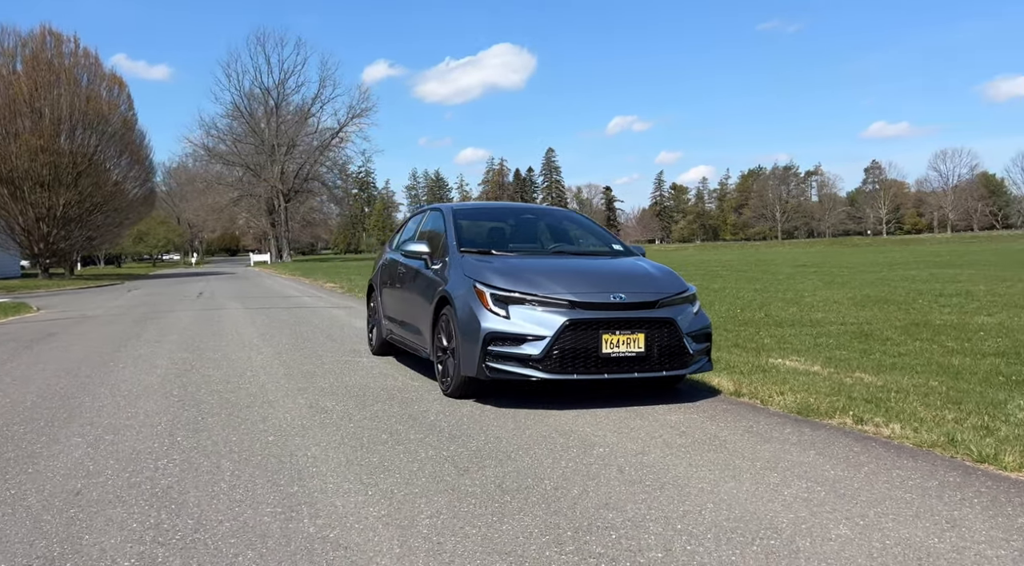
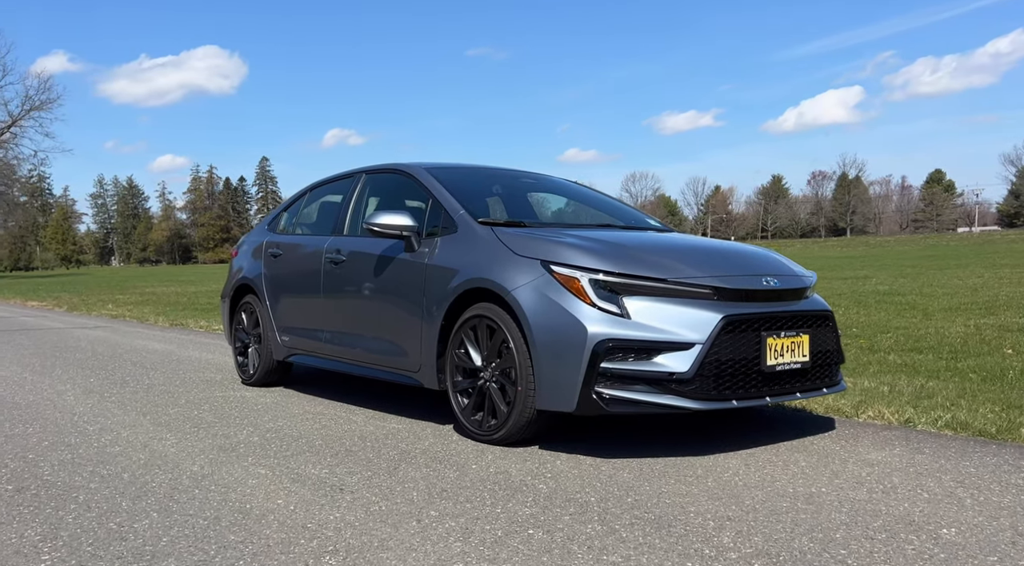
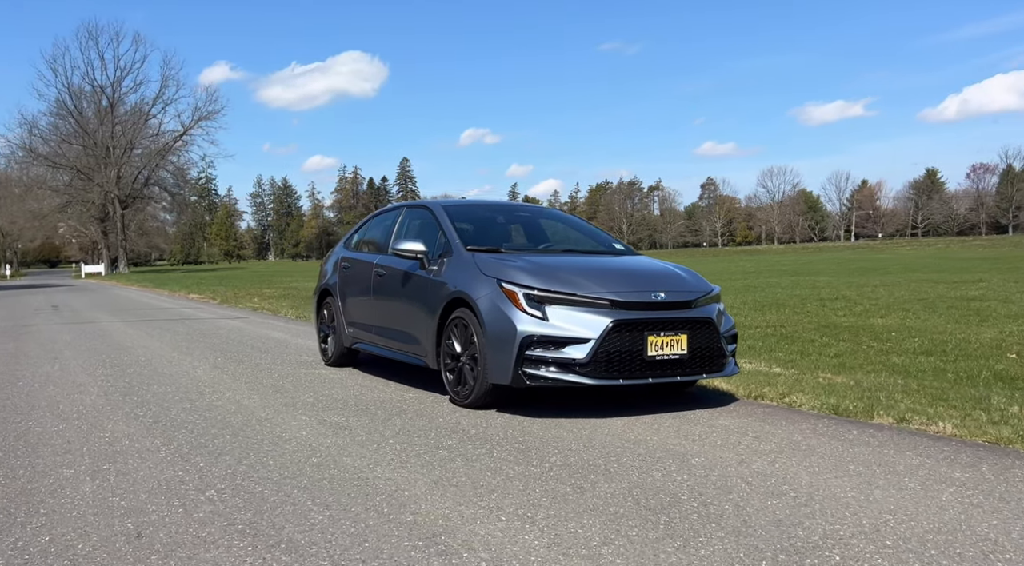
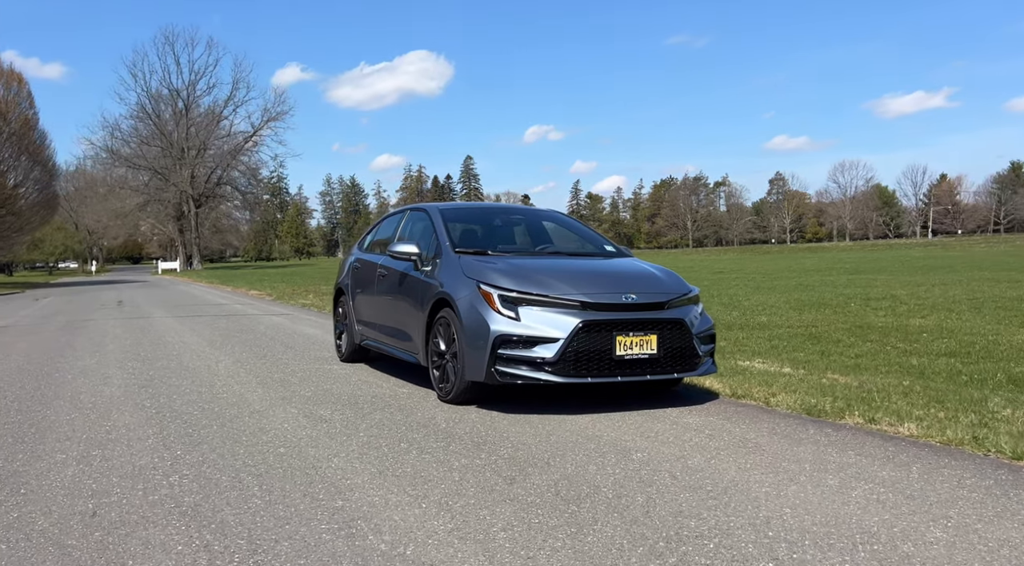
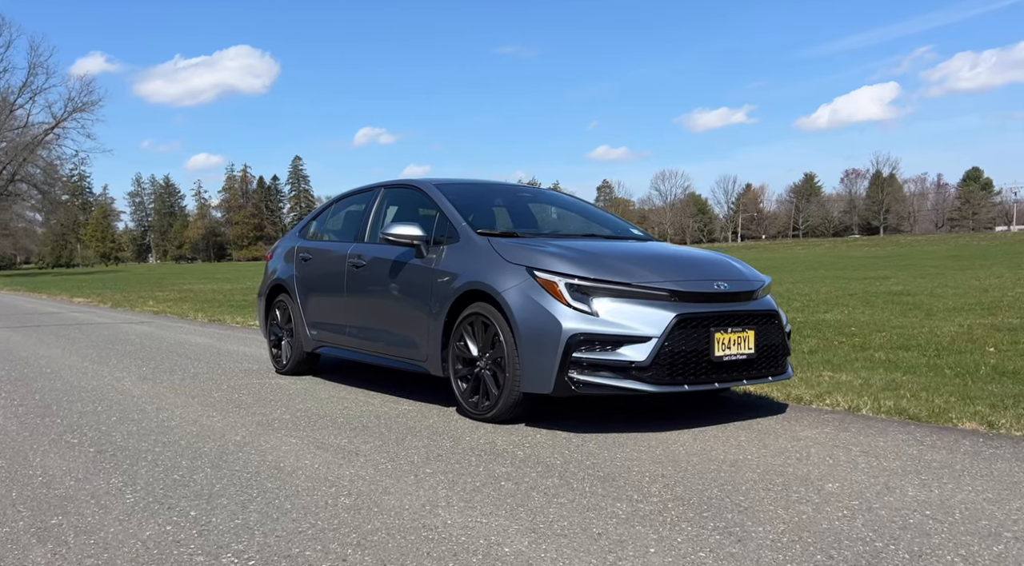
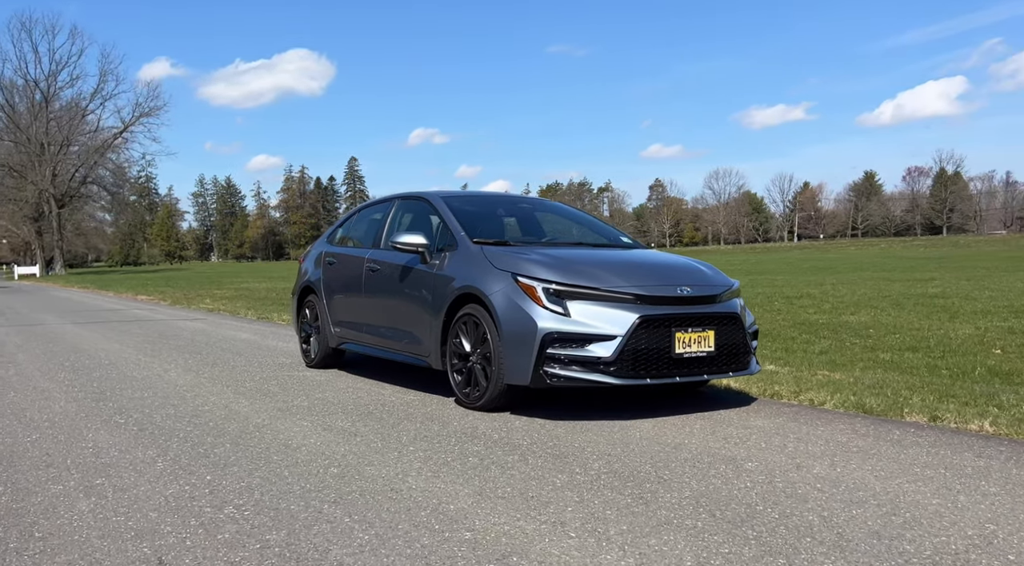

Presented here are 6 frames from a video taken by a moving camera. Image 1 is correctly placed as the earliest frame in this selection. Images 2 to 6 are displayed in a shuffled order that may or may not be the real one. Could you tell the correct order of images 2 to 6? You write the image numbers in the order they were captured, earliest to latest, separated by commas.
4, 3, 6, 5, 2
